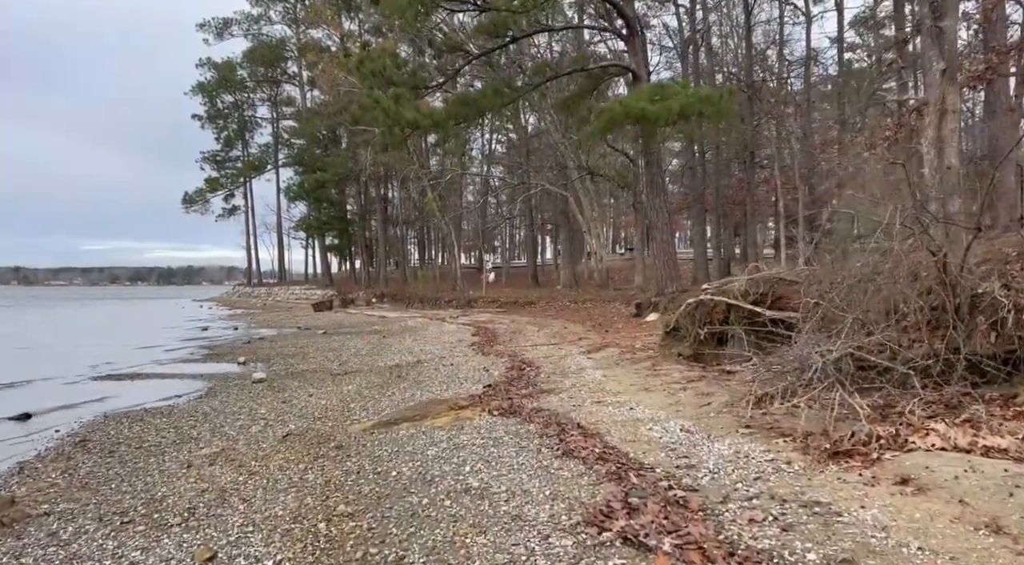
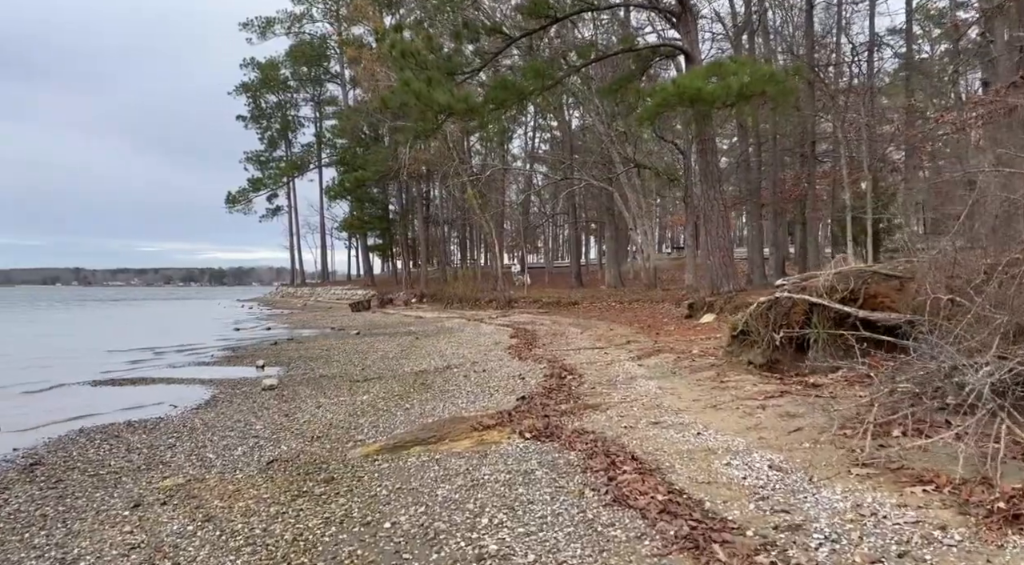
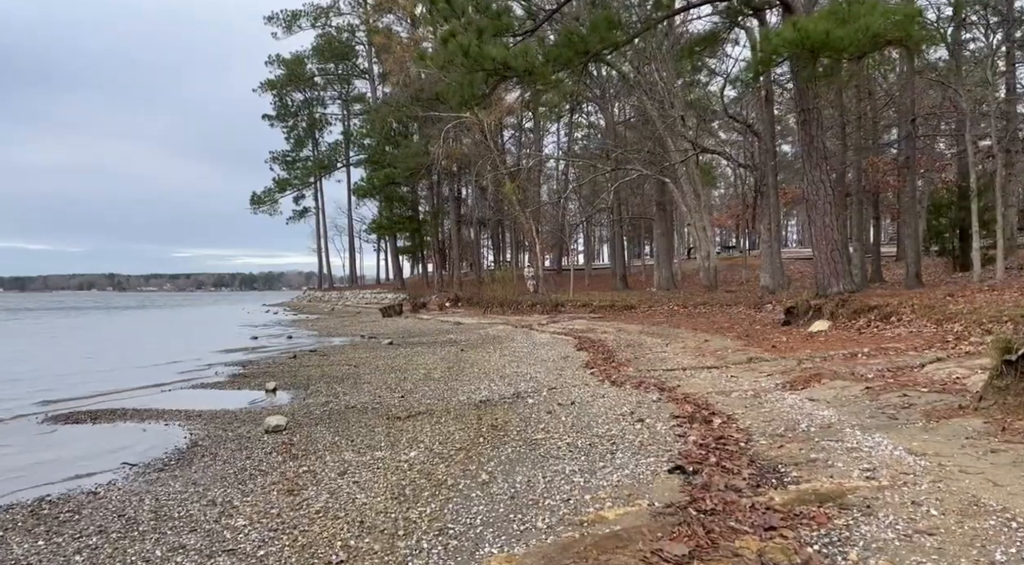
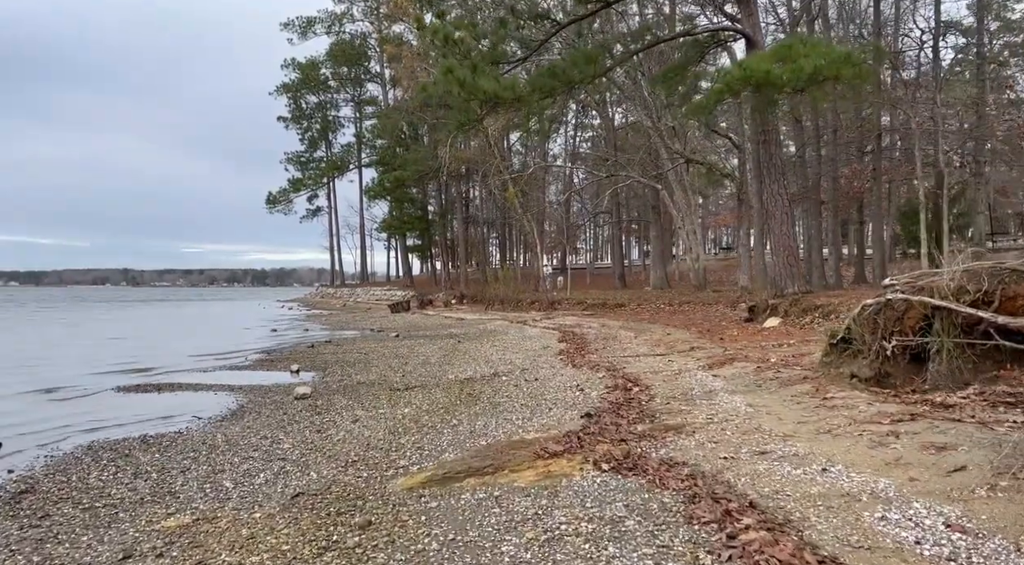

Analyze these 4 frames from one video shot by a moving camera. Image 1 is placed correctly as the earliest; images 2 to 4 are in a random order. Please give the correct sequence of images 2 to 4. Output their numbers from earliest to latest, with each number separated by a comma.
2, 4, 3
